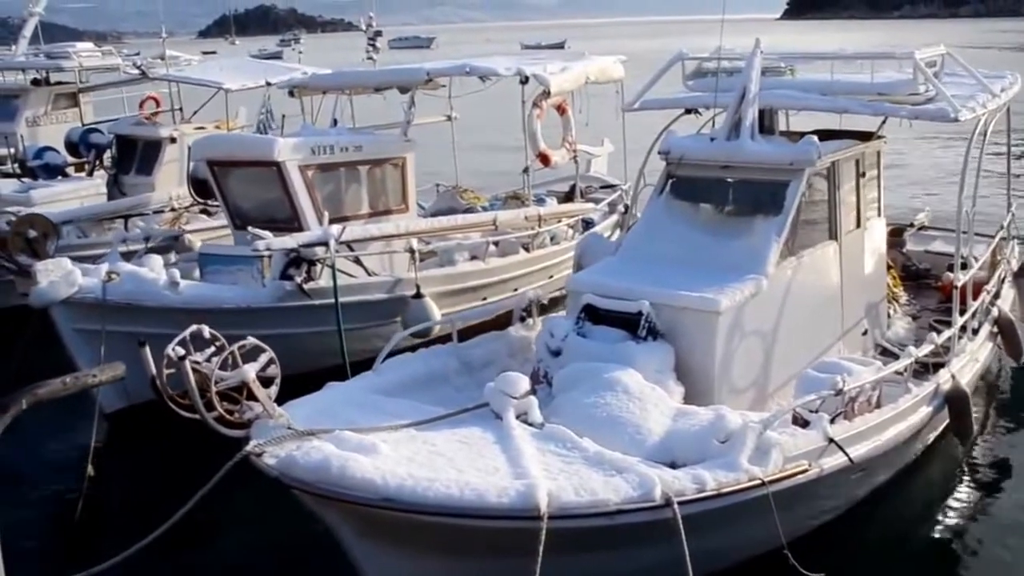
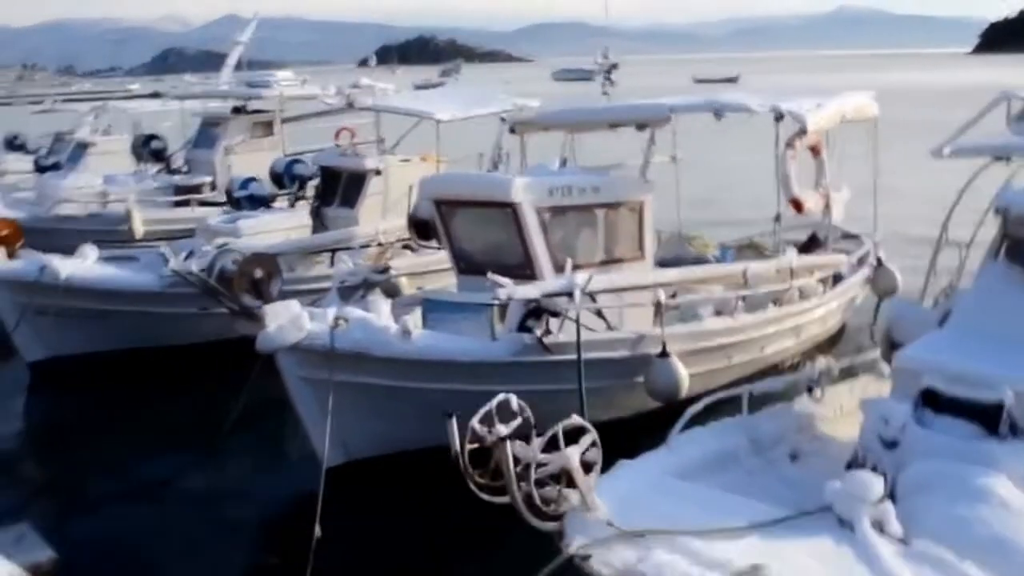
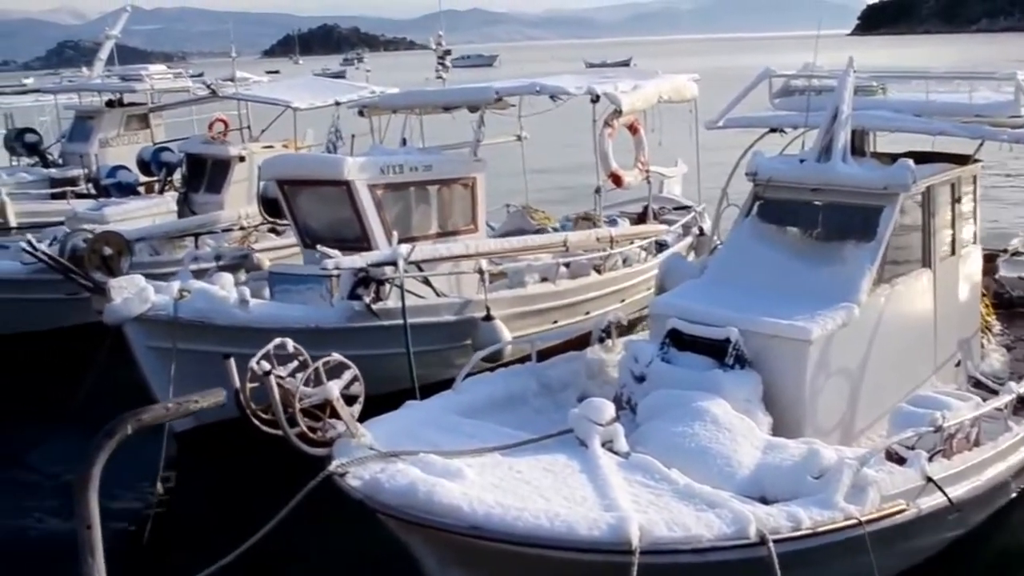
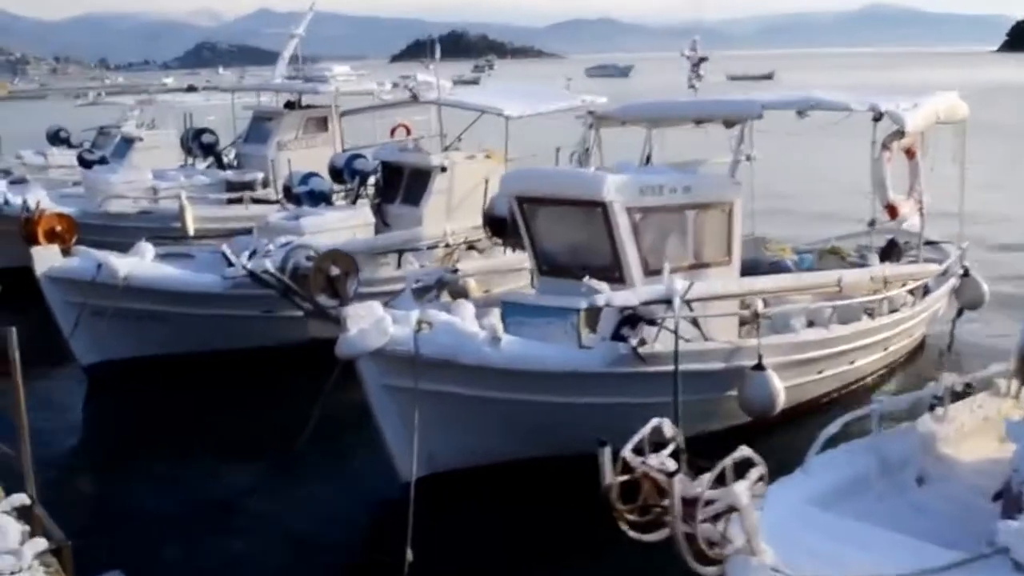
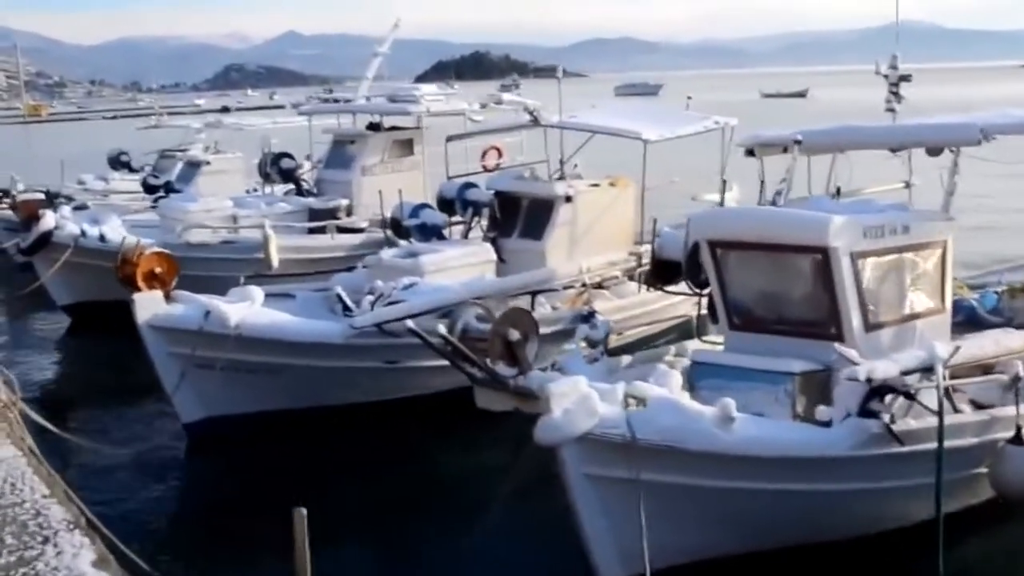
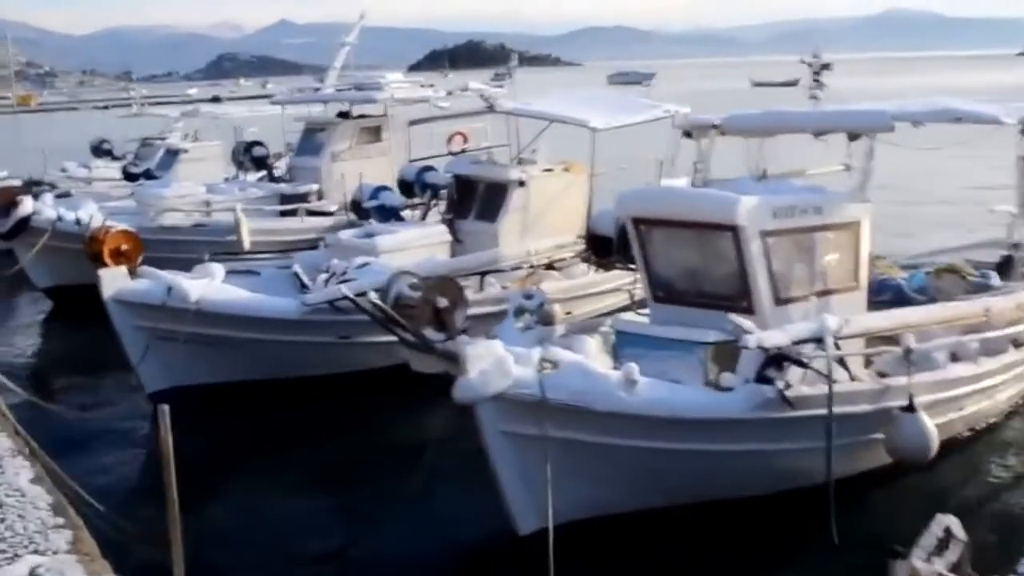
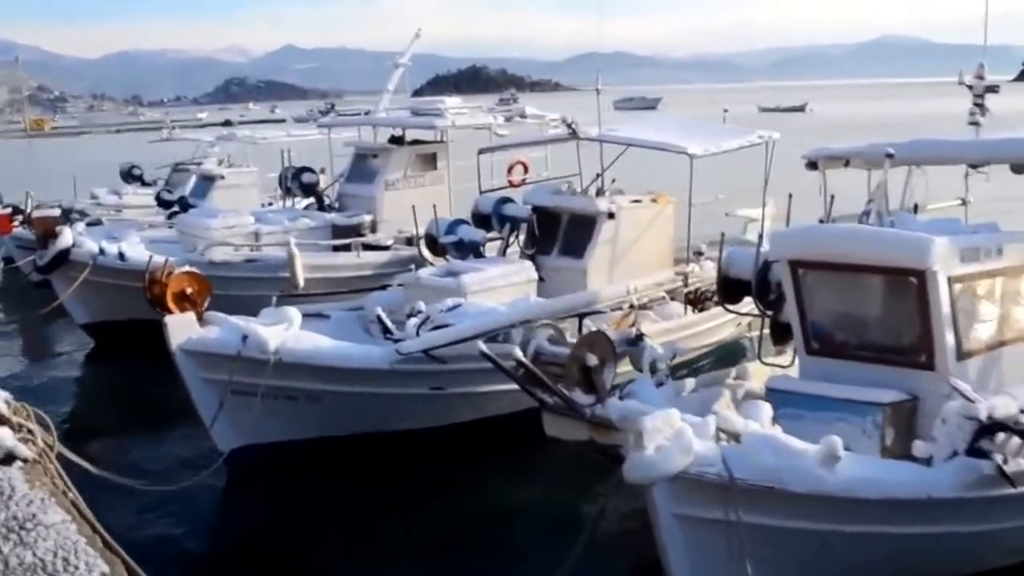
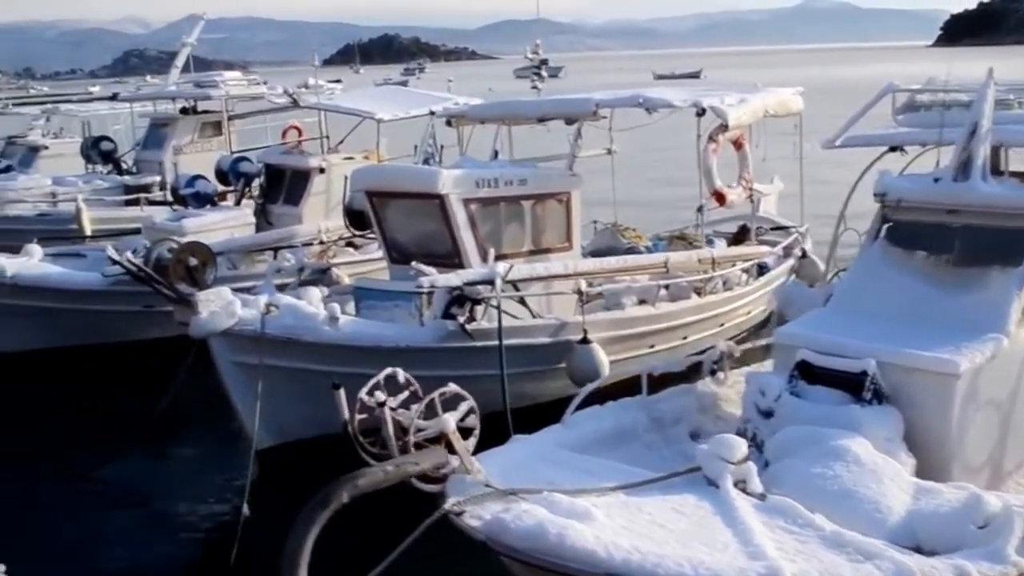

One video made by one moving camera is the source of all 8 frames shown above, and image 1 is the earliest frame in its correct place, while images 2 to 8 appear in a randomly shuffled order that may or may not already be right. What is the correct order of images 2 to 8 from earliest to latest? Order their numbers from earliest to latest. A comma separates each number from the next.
3, 8, 2, 4, 6, 5, 7
